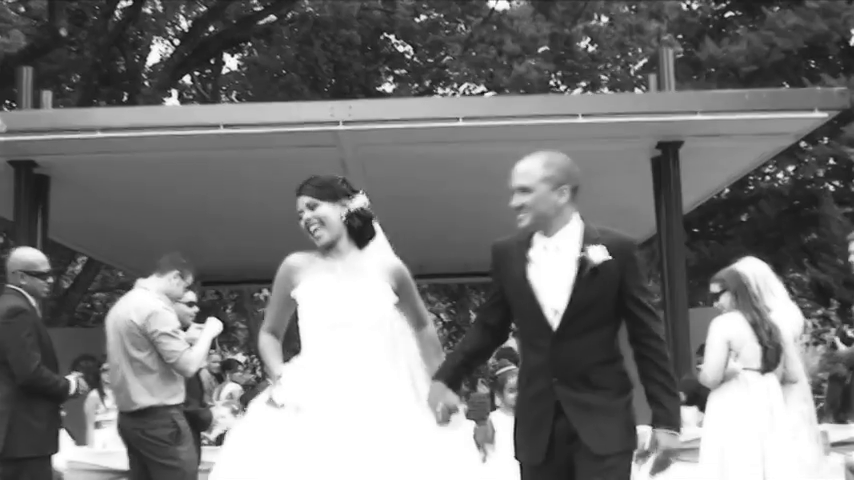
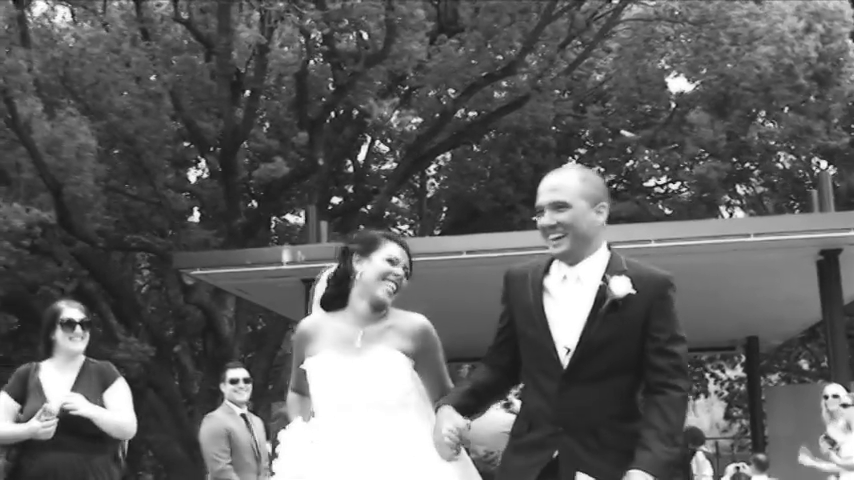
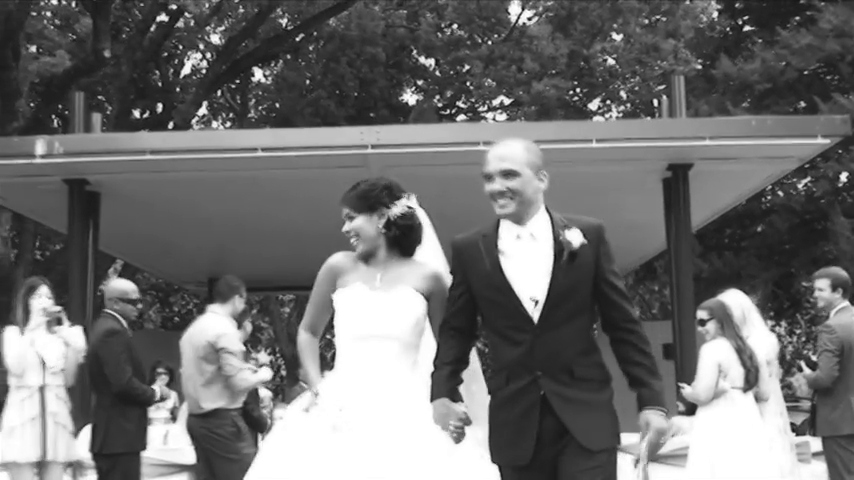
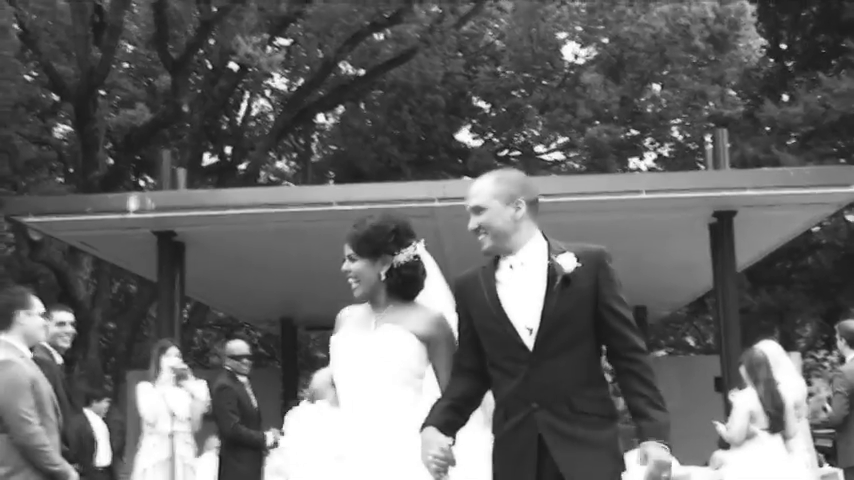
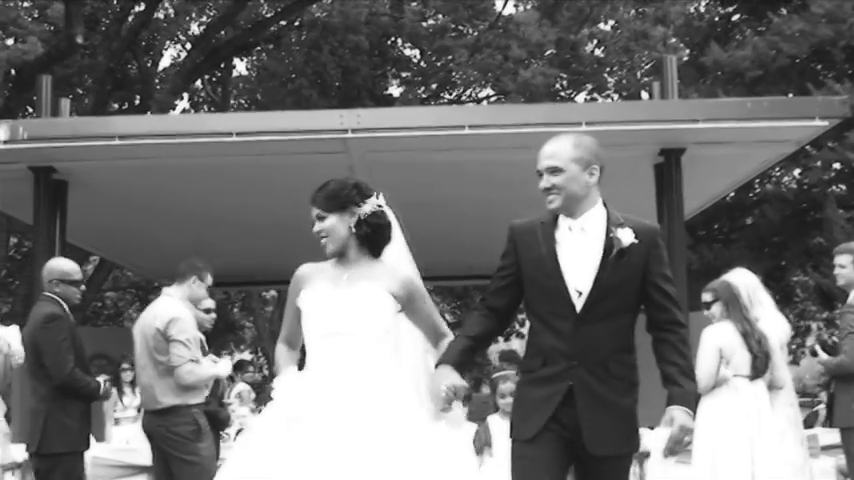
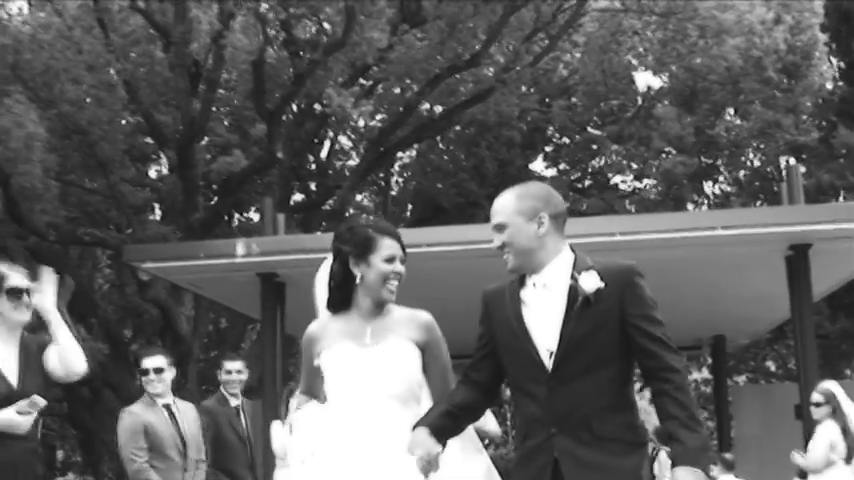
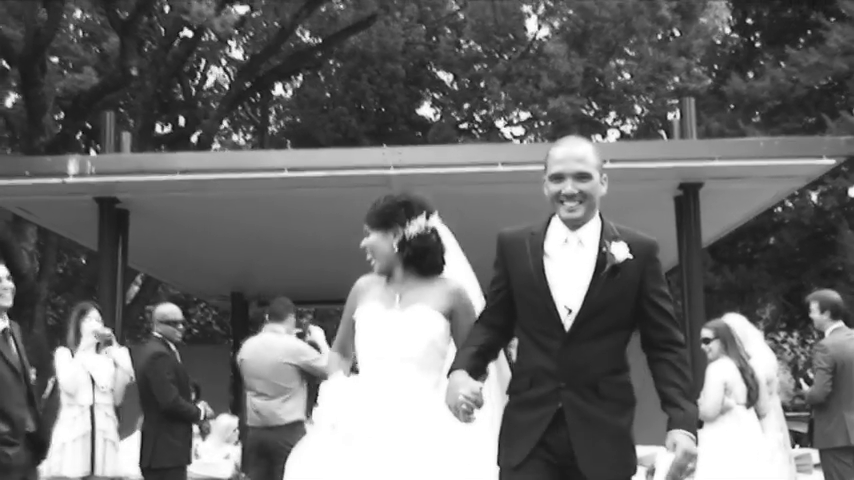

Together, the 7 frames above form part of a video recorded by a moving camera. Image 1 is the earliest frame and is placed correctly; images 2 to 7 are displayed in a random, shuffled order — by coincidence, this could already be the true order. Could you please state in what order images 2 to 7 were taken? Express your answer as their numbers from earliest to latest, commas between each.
5, 3, 7, 4, 6, 2
